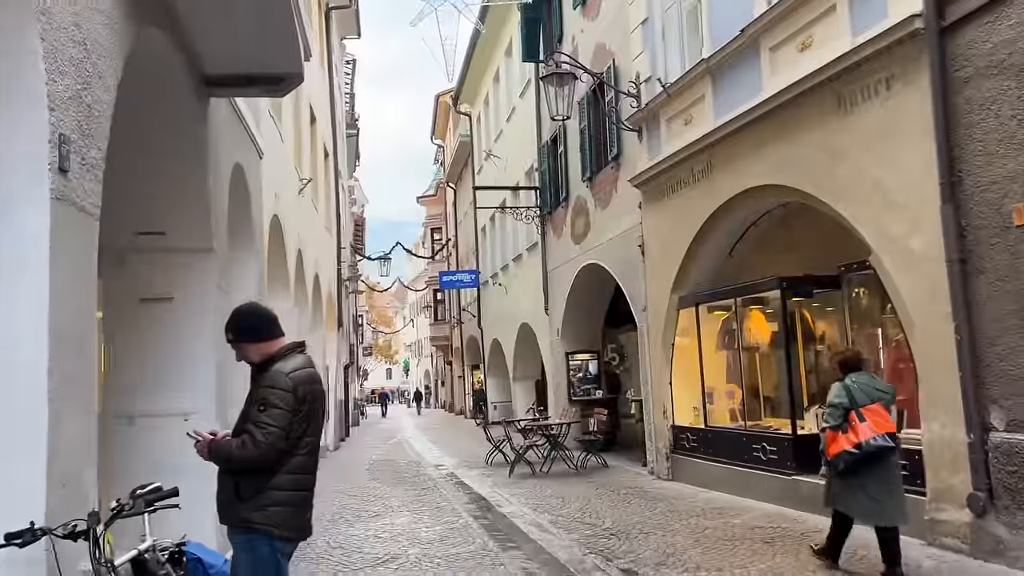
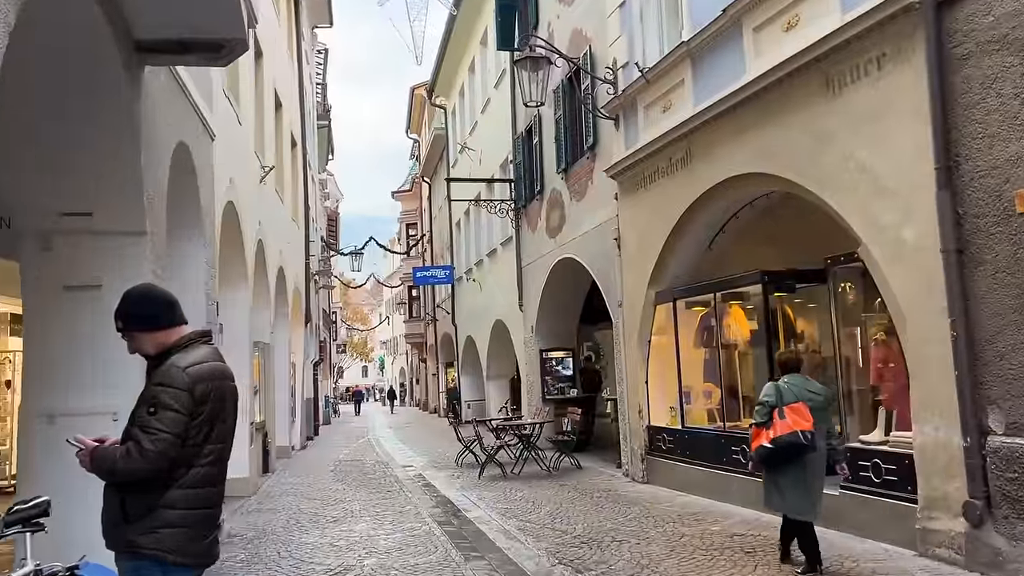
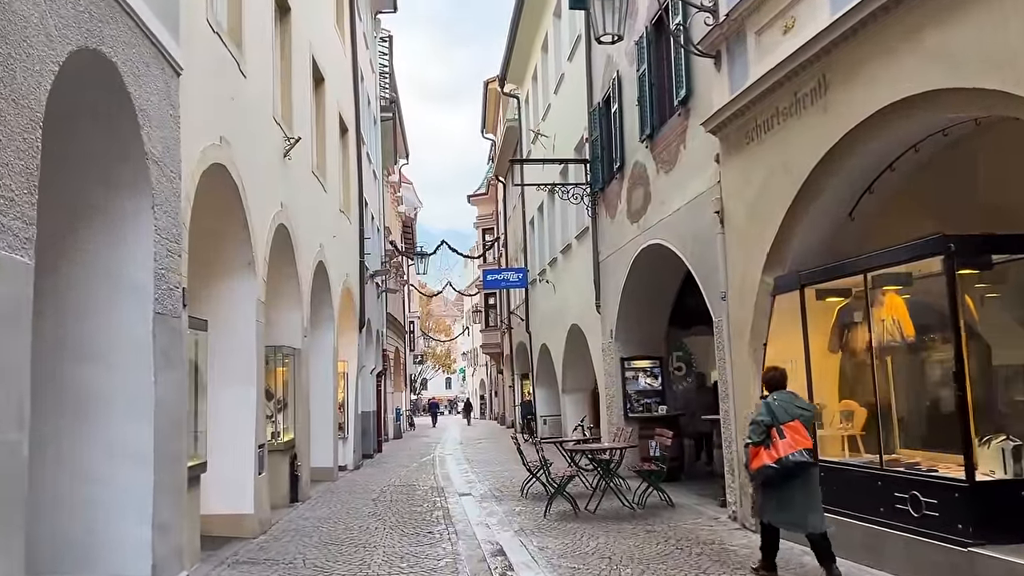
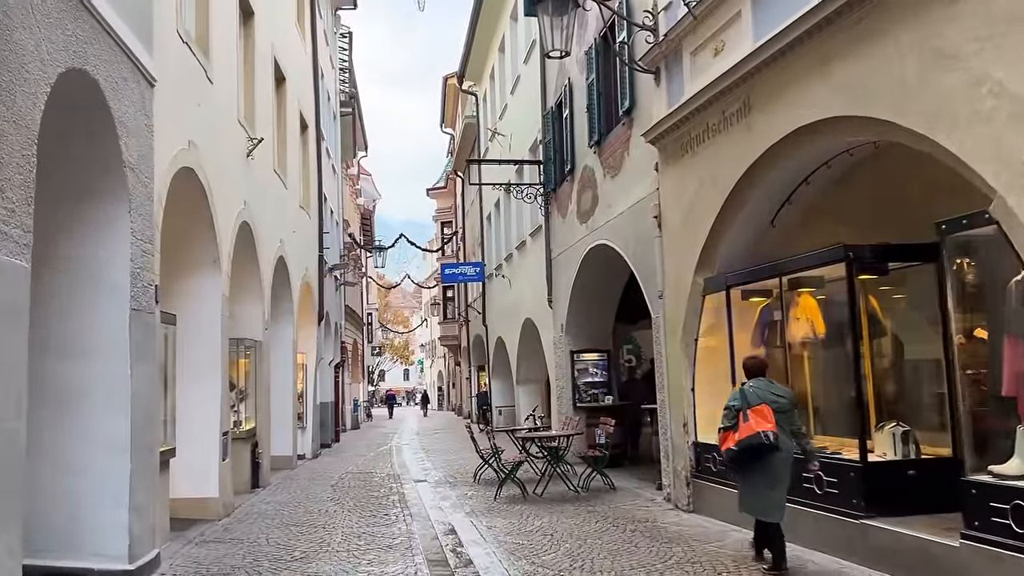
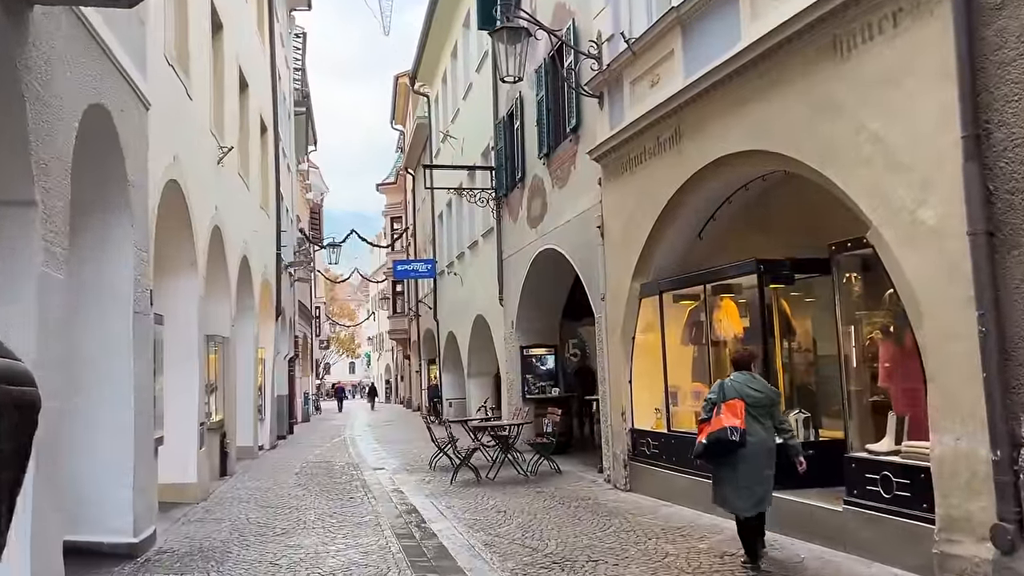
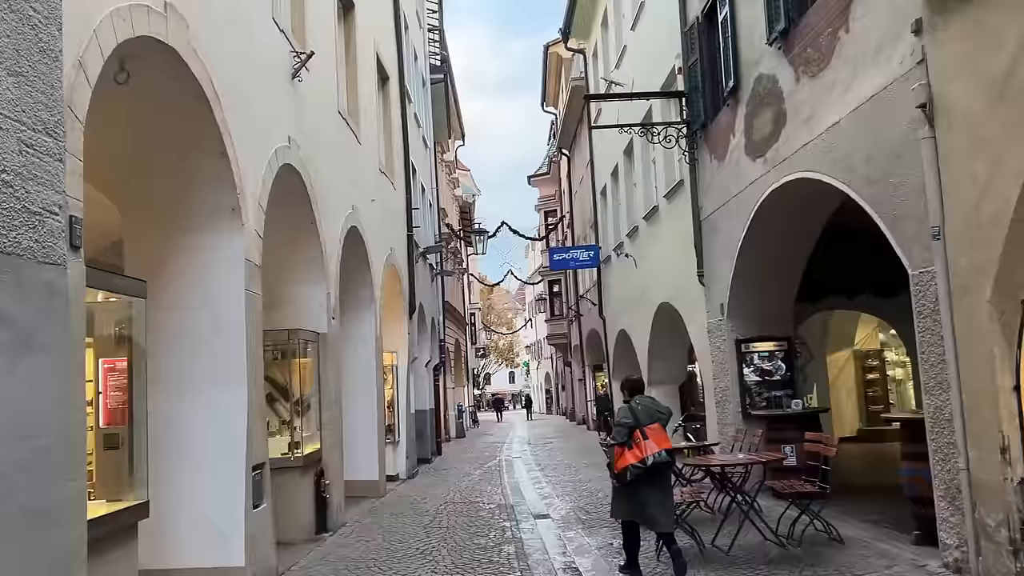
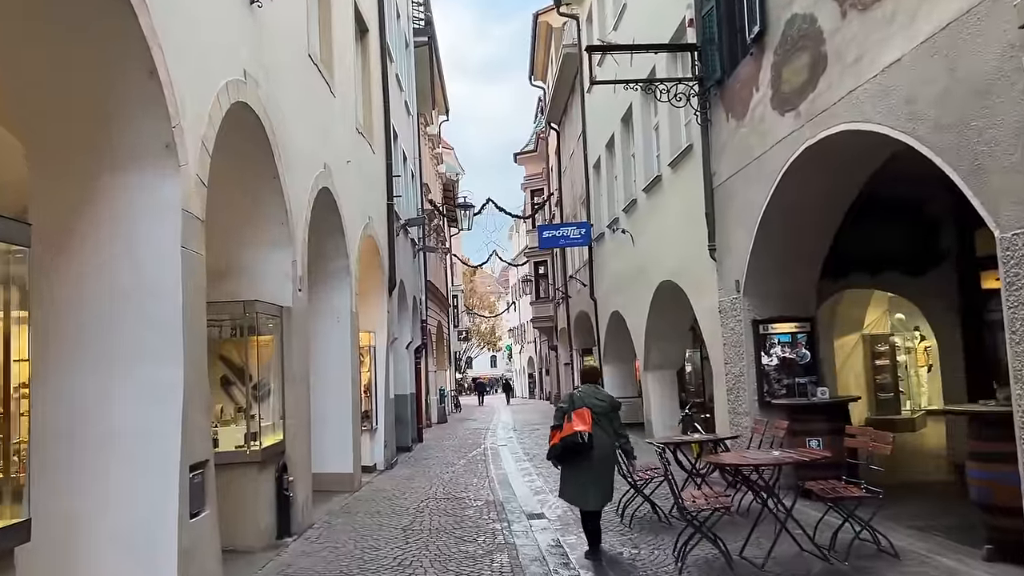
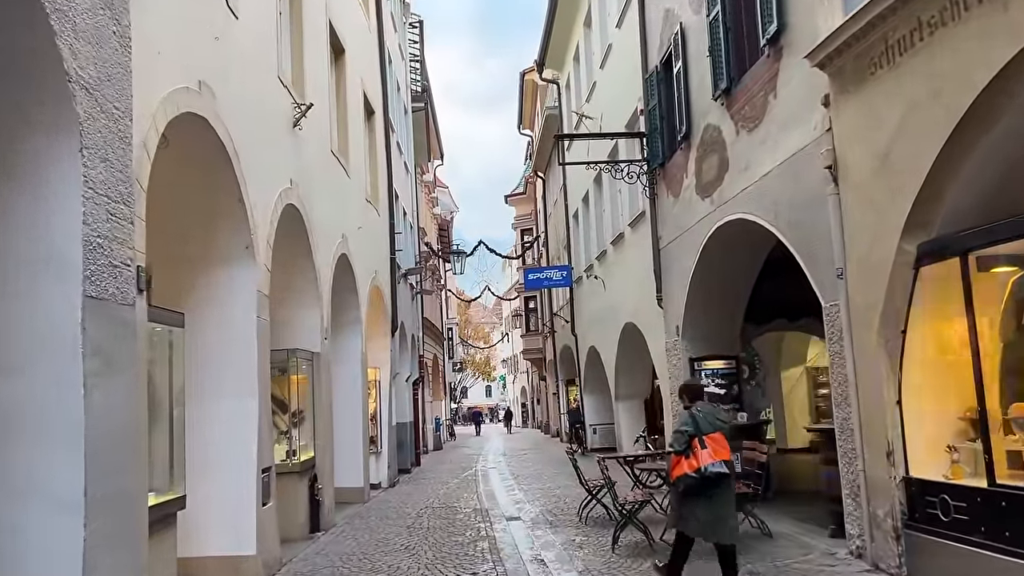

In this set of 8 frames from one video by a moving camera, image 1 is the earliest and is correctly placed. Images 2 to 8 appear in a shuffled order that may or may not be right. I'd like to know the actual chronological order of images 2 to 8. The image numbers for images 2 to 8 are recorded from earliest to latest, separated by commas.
2, 5, 4, 3, 8, 6, 7
